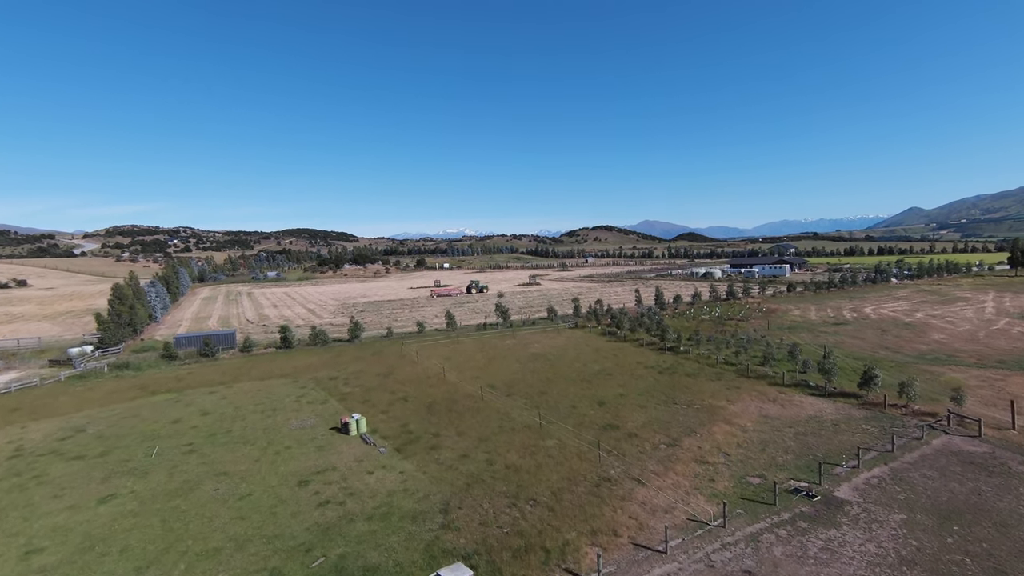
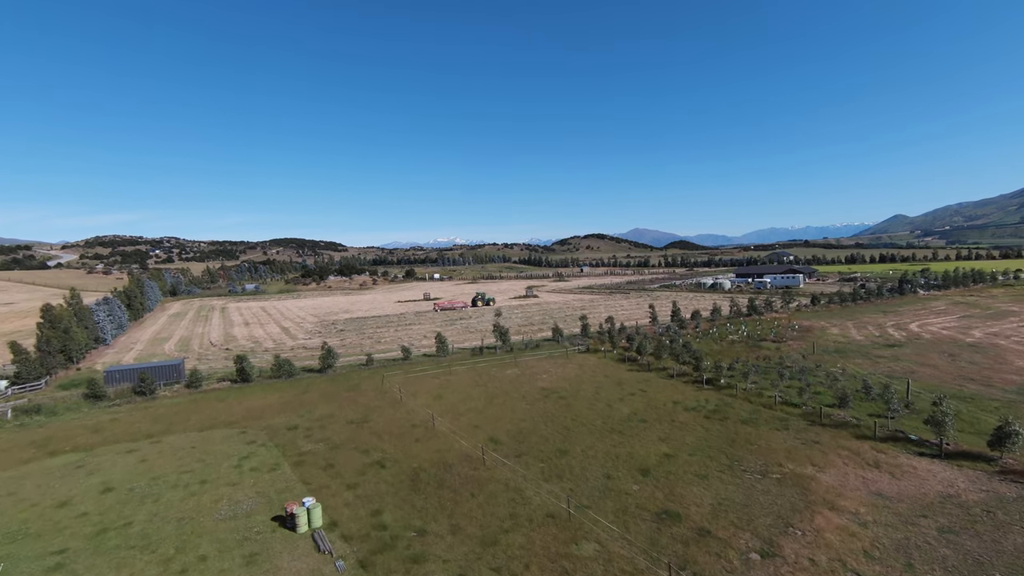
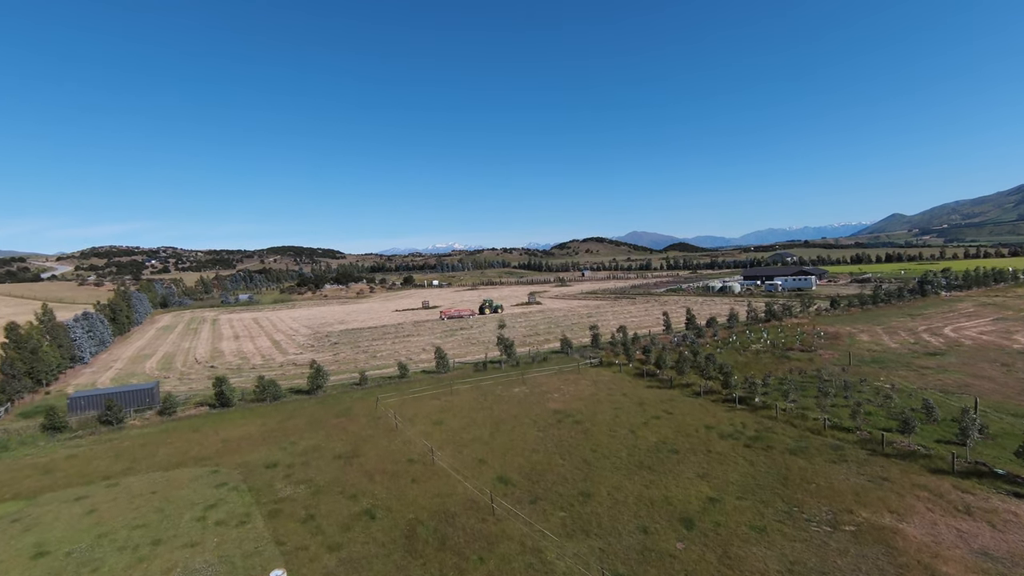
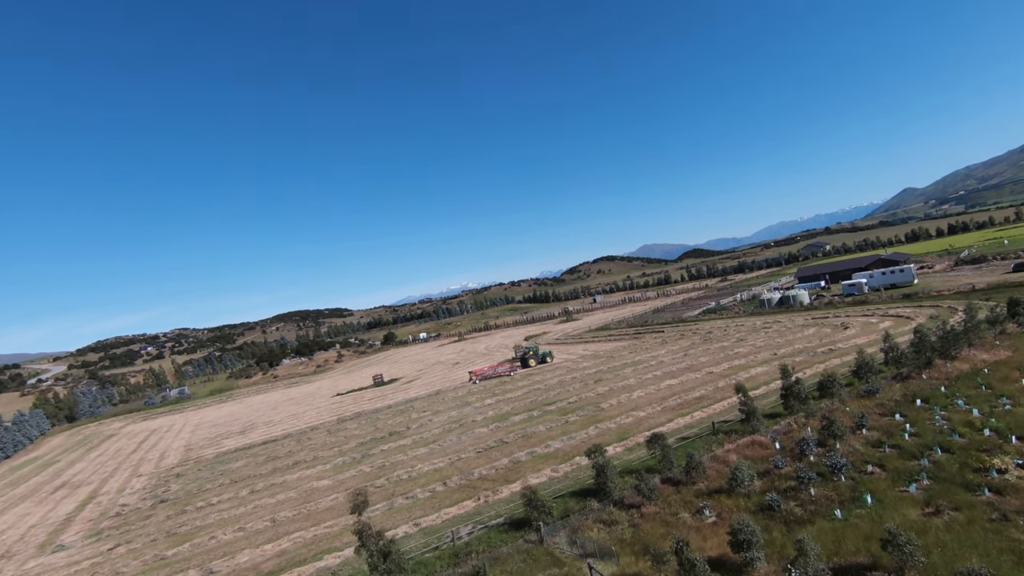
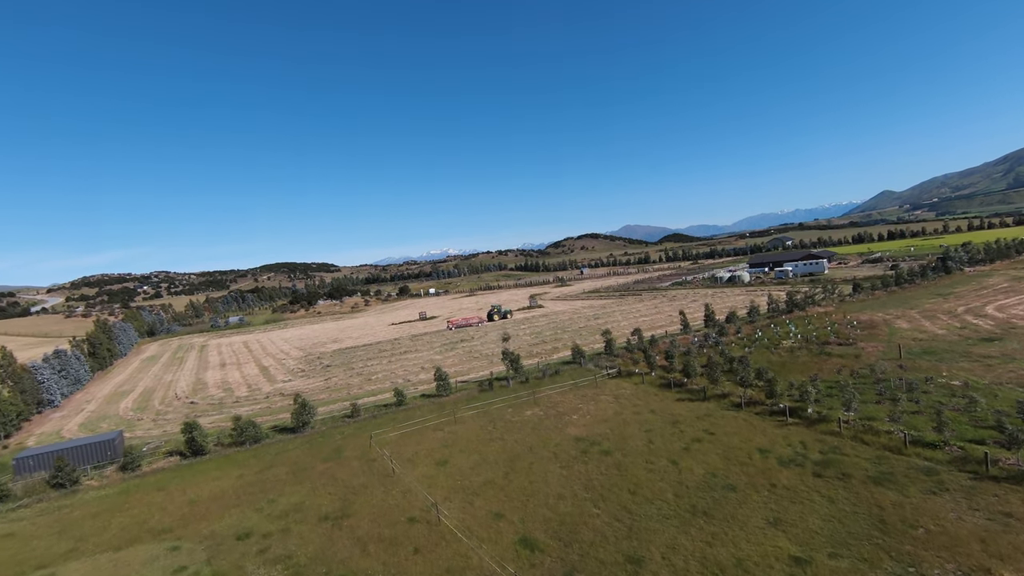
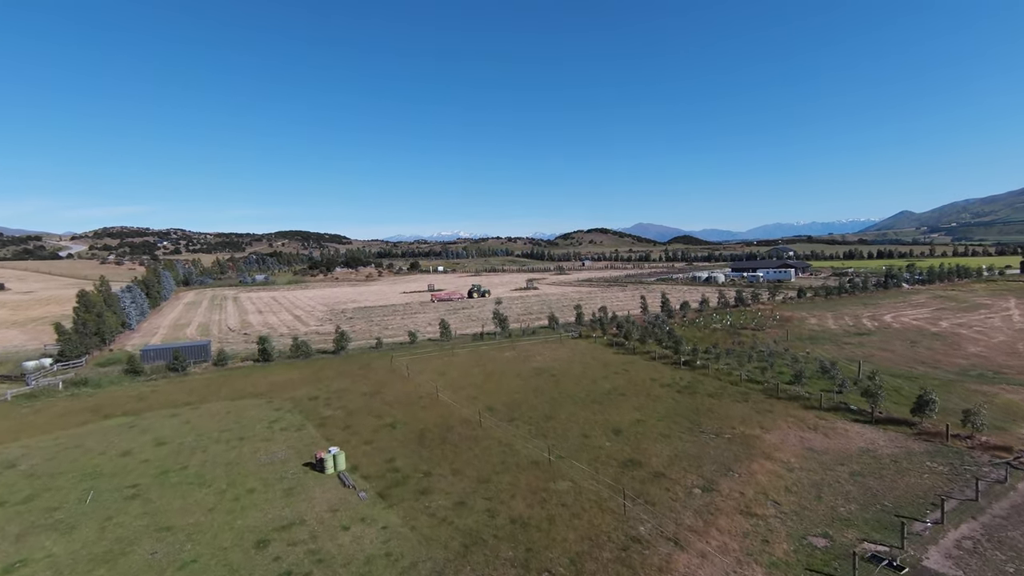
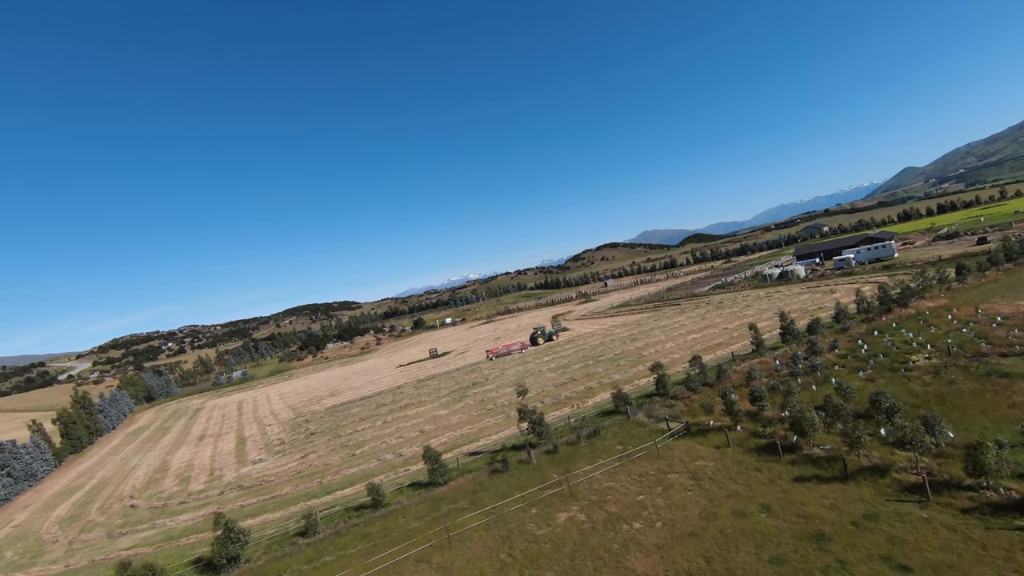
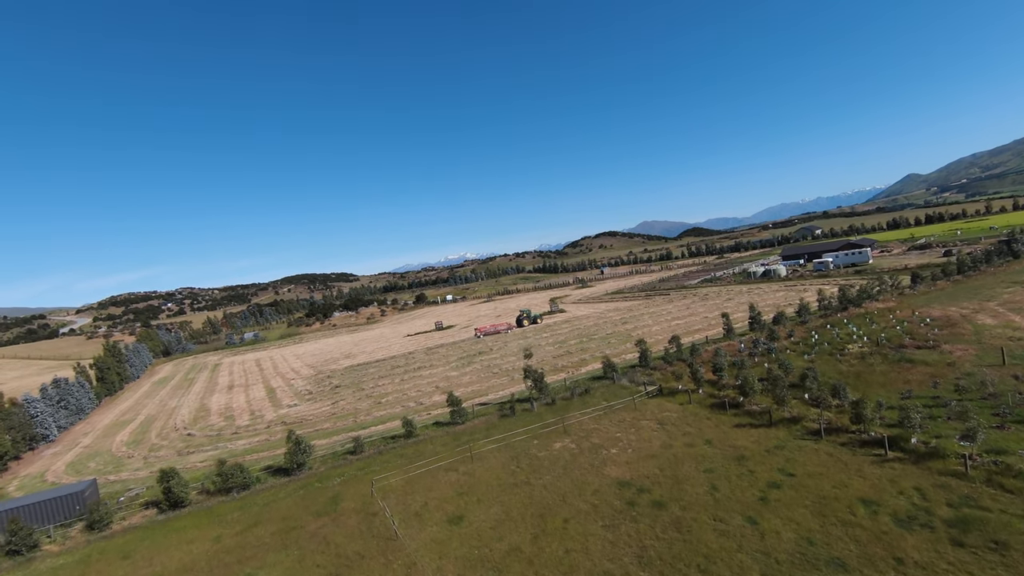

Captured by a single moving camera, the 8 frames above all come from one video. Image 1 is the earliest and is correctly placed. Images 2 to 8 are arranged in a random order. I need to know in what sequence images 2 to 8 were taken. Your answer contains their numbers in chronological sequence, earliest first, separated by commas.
6, 2, 3, 5, 8, 7, 4
